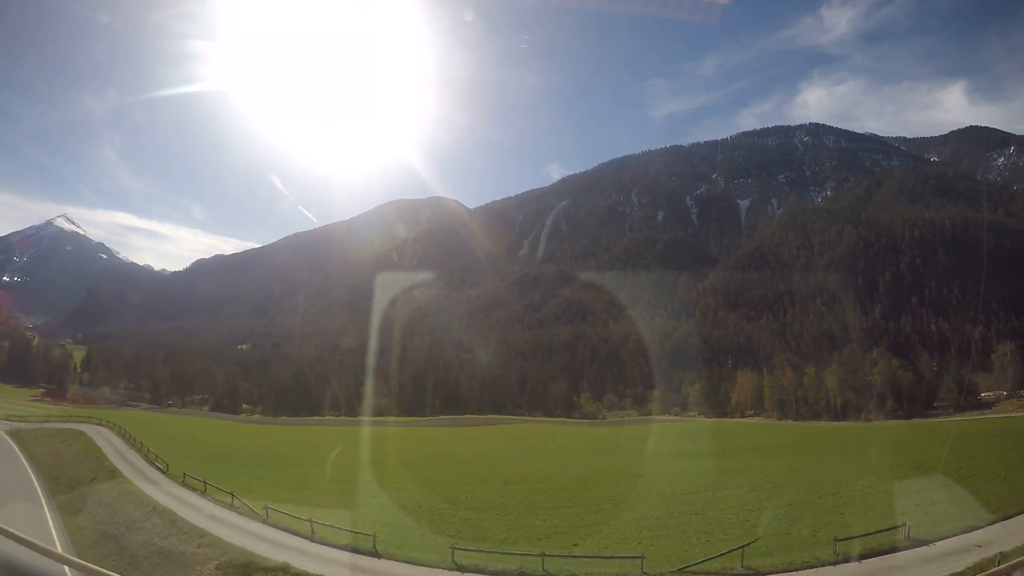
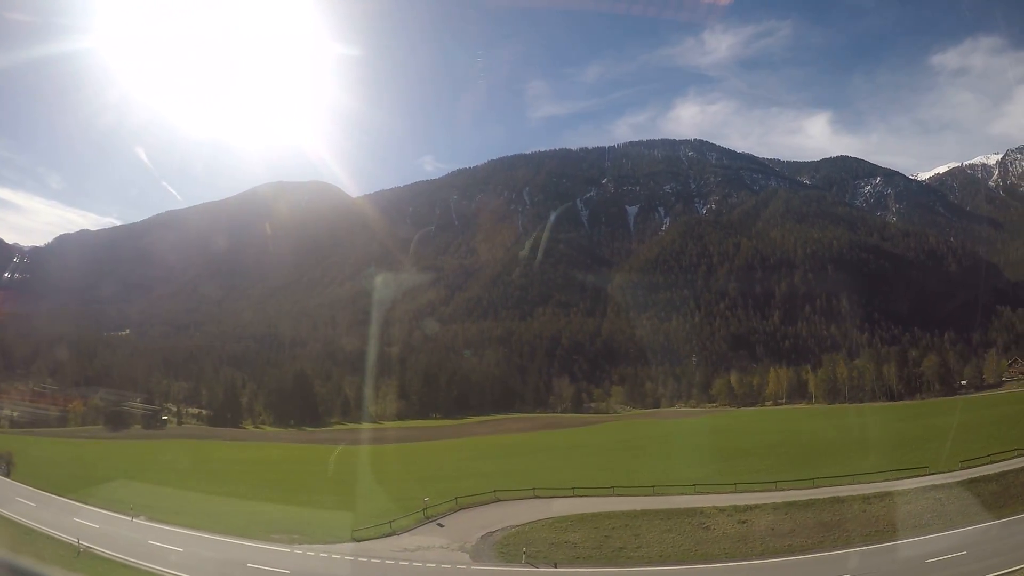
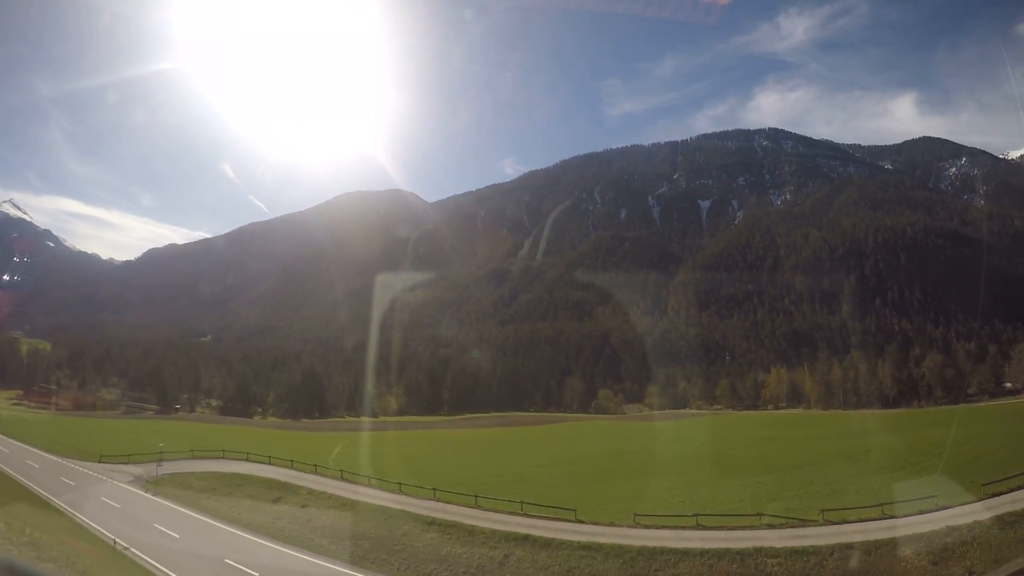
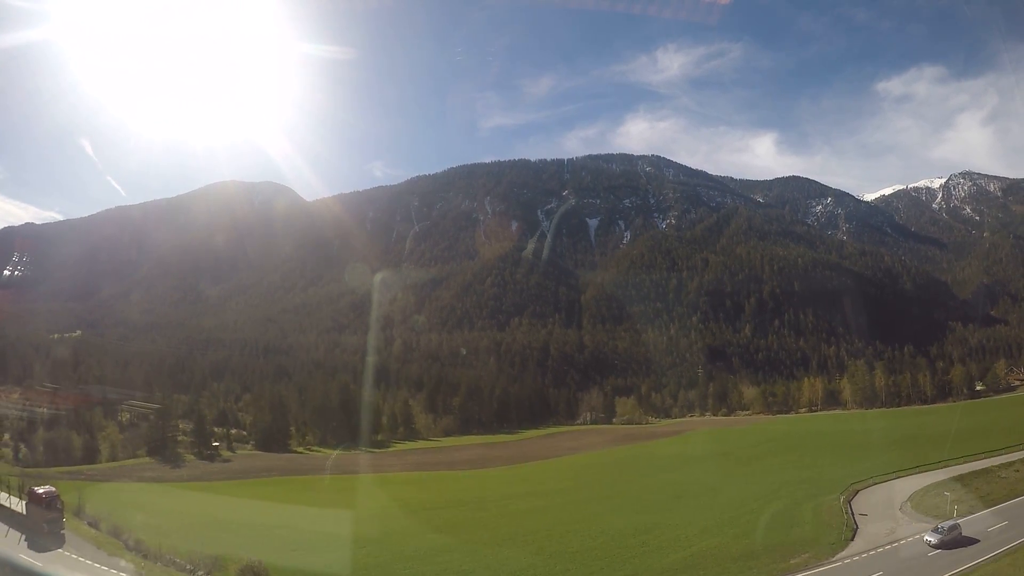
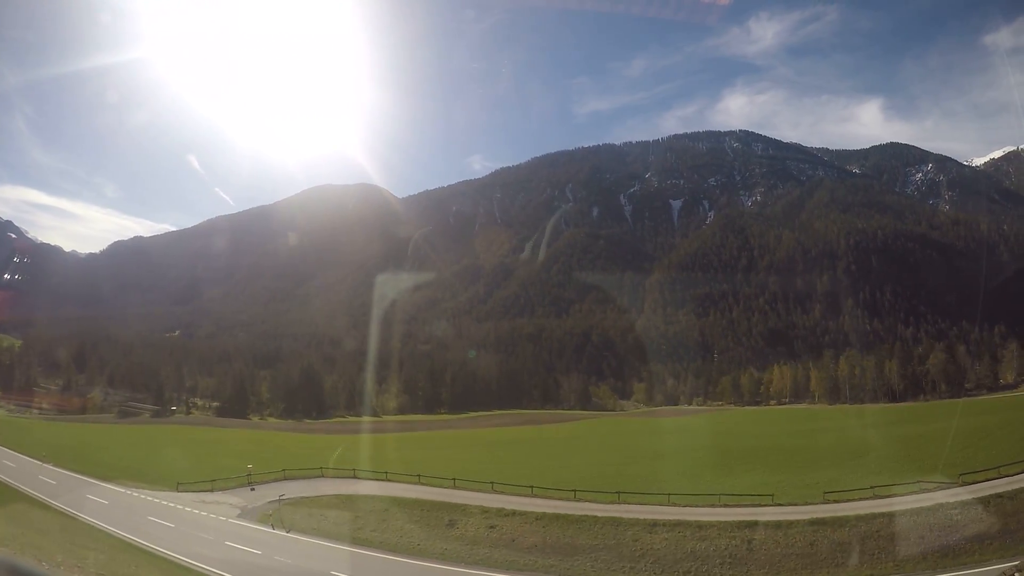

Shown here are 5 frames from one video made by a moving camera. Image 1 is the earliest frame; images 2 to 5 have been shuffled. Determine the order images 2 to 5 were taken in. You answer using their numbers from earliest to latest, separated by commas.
3, 5, 2, 4
